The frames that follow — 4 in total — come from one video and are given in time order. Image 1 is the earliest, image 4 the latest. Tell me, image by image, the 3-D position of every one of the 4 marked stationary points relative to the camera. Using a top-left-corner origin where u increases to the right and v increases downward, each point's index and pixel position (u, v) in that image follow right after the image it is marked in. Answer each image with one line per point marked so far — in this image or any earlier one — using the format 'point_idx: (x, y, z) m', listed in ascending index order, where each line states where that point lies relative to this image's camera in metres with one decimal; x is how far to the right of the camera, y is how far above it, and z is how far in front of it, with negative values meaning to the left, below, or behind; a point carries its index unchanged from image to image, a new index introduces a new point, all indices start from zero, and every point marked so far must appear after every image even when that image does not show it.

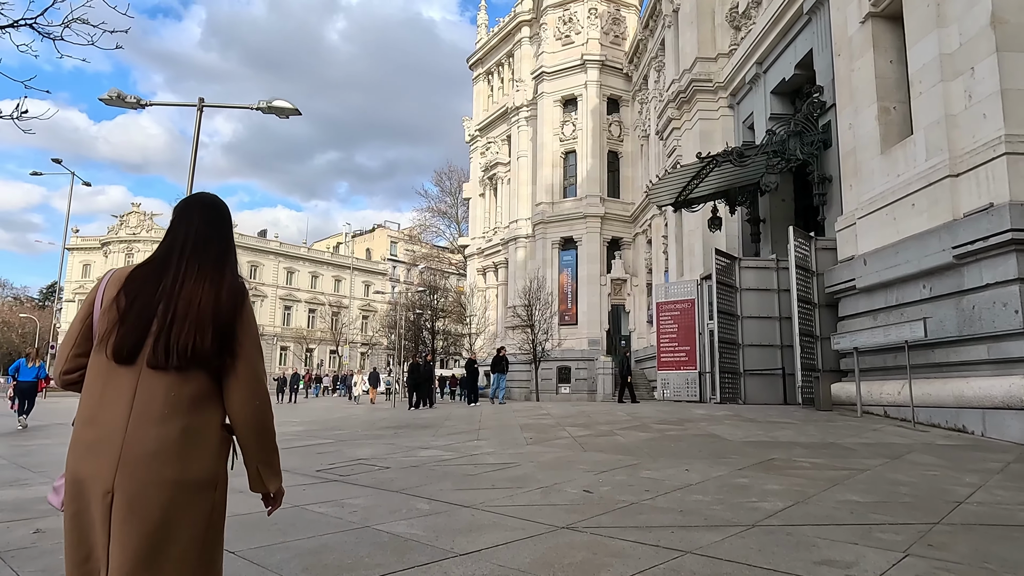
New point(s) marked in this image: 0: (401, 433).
0: (-2.0, -2.6, +12.0) m
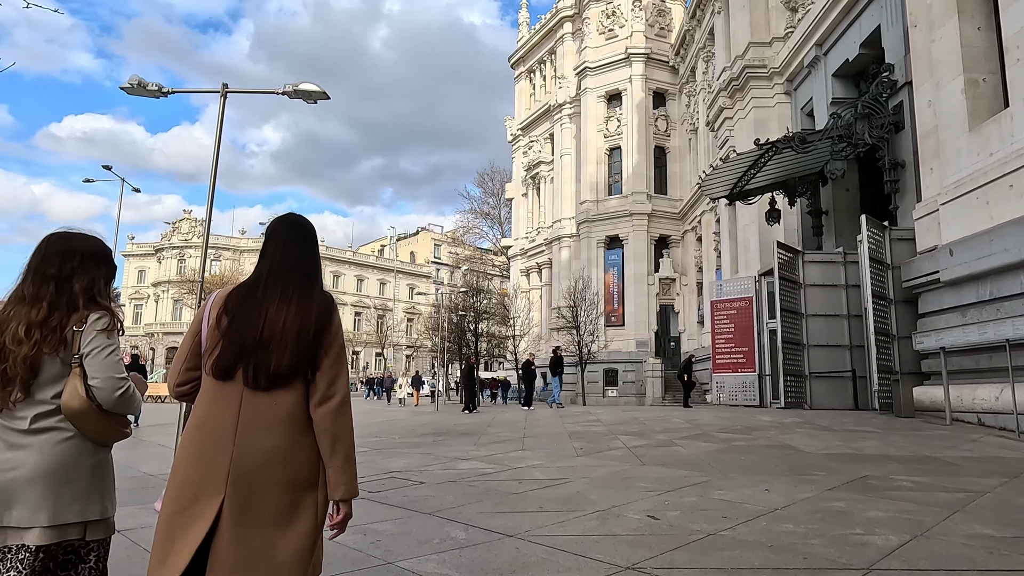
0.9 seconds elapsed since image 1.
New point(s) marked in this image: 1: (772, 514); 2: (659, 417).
0: (-1.2, -2.6, +11.1) m
1: (+2.1, -1.9, +5.5) m
2: (+3.0, -2.6, +13.6) m
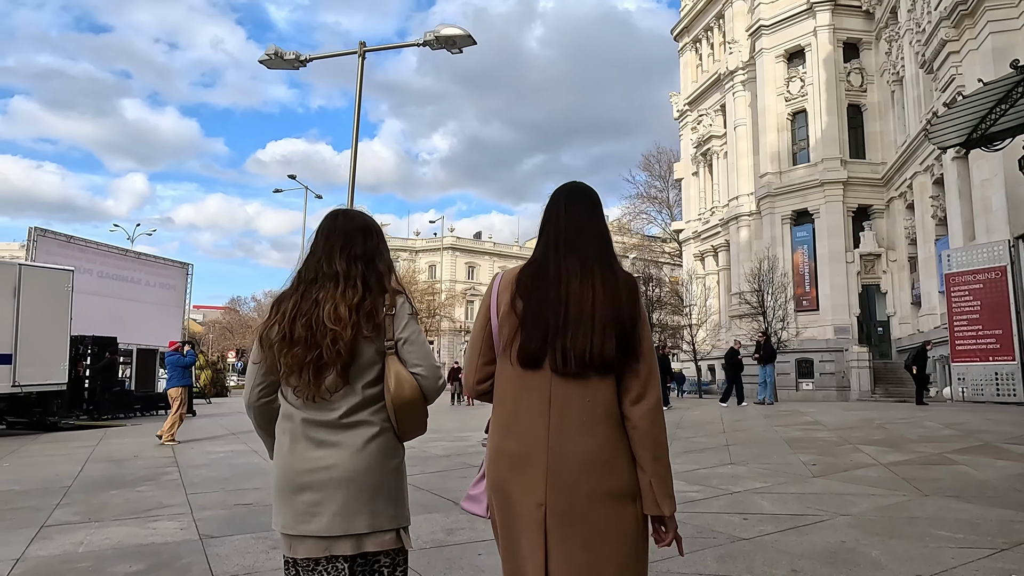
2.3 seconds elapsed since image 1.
0: (+1.5, -2.2, +9.3) m
1: (+3.4, -1.5, +3.0) m
2: (+6.2, -2.1, +10.7) m
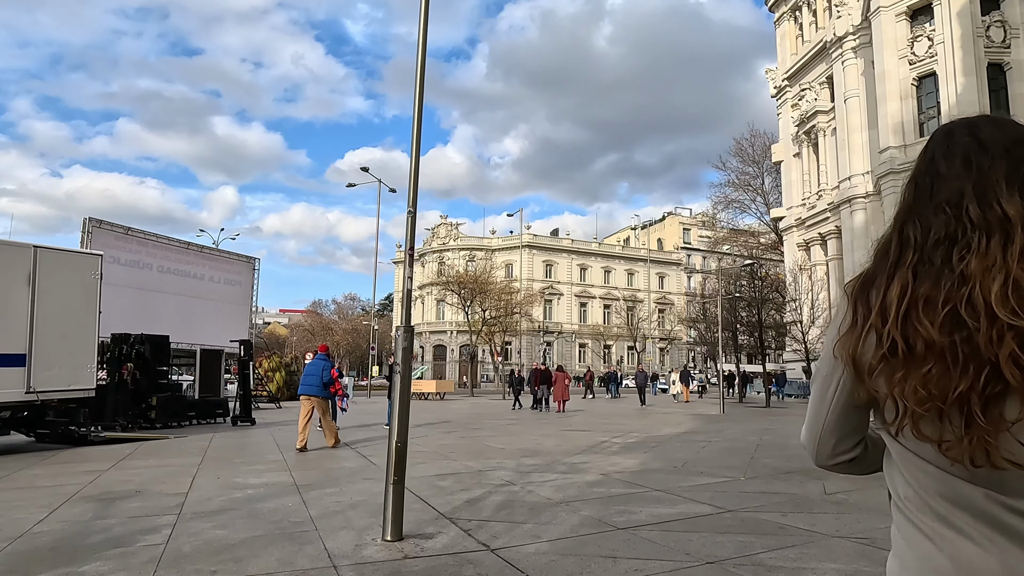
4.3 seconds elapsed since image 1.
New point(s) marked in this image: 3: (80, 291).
0: (+2.9, -1.8, +6.0) m
1: (+4.0, -1.1, -0.5) m
2: (+7.7, -1.6, +6.8) m
3: (-7.5, -0.1, +11.5) m
